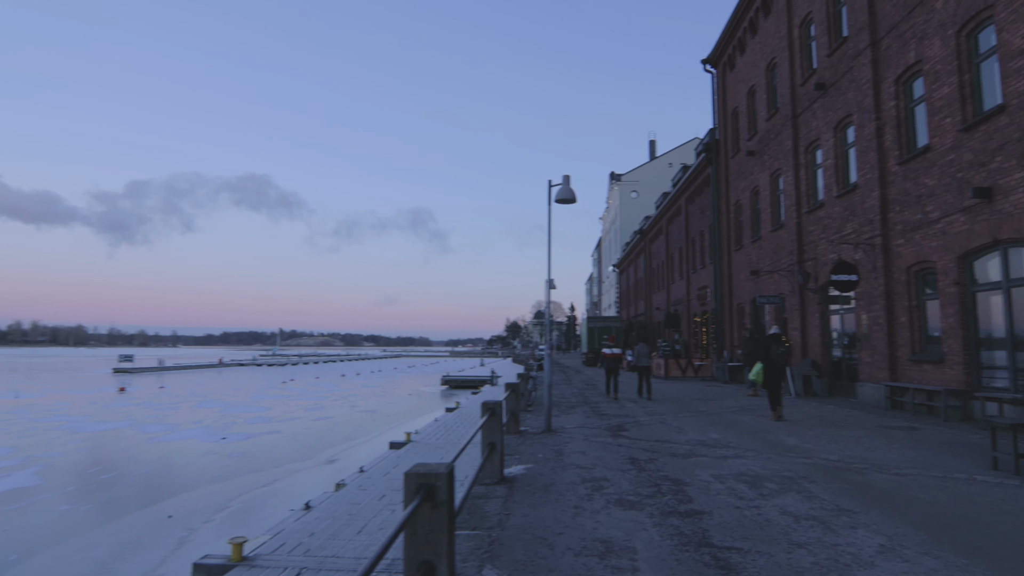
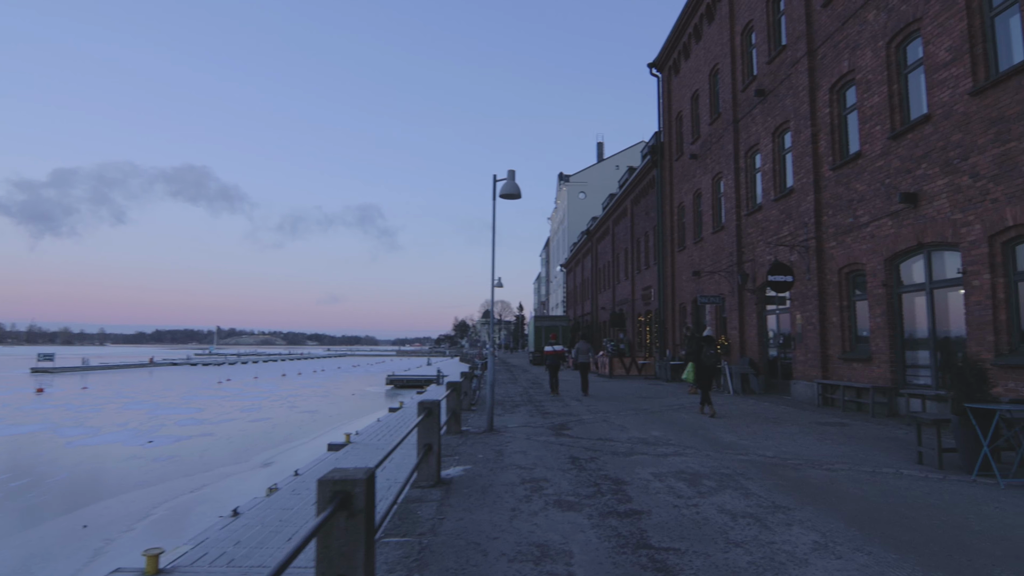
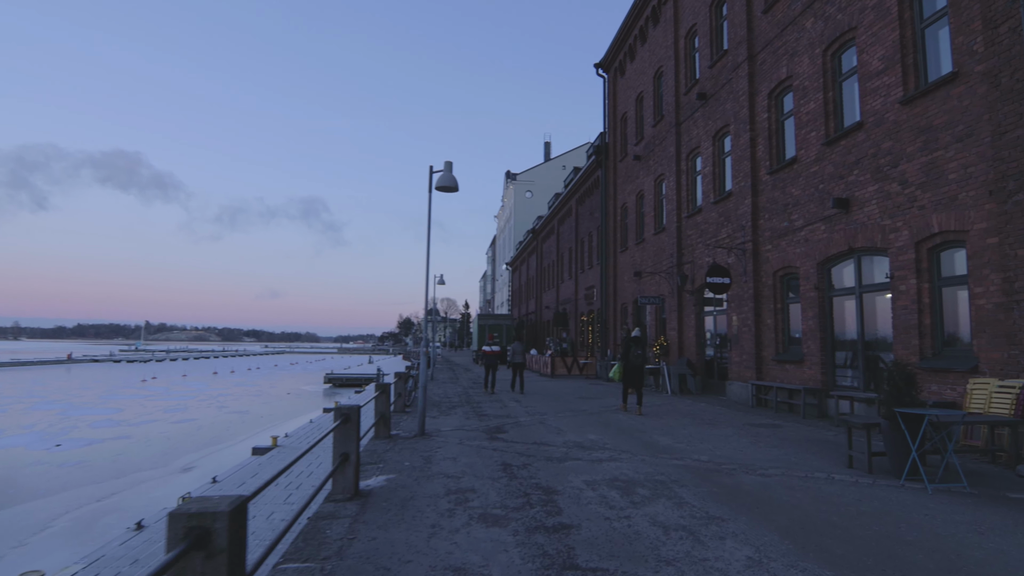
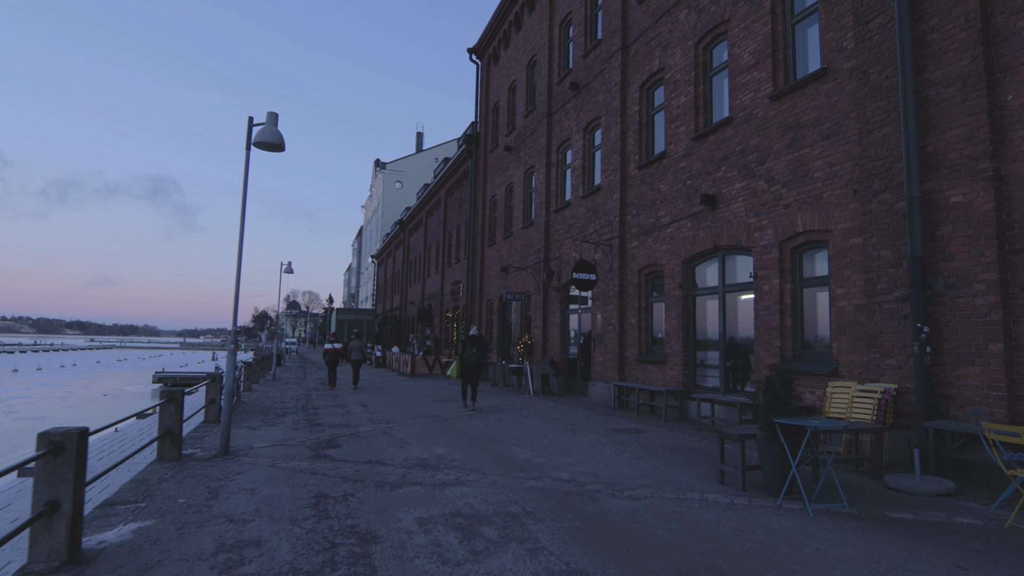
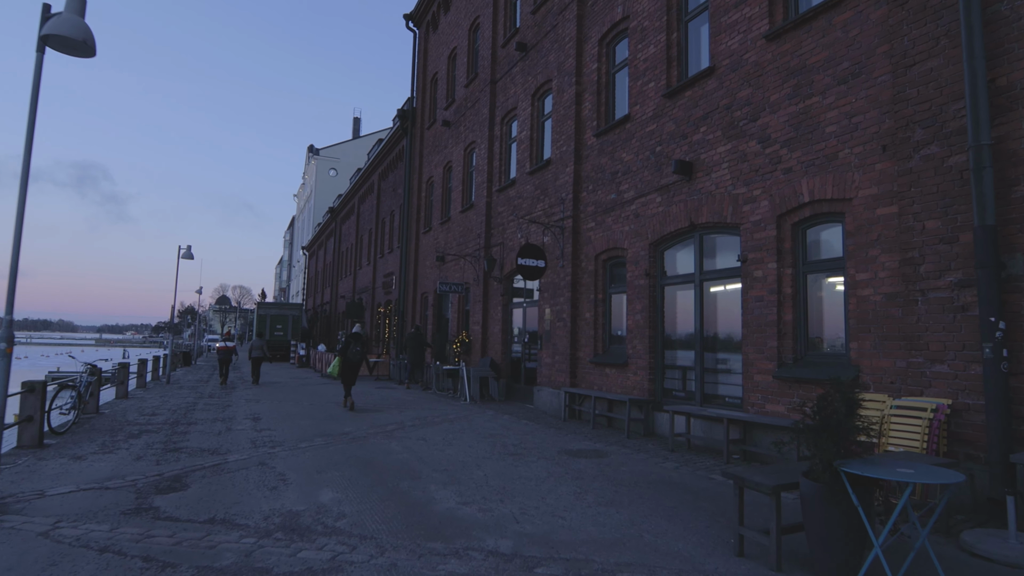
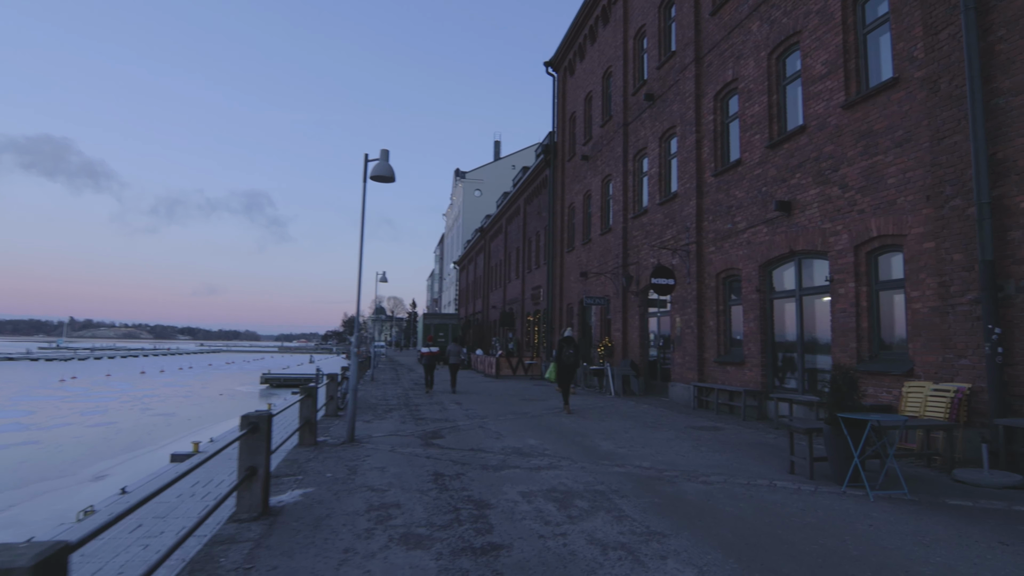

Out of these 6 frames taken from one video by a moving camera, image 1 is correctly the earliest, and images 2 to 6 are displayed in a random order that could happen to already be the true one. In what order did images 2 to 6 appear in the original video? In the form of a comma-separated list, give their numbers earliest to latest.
2, 3, 6, 4, 5
